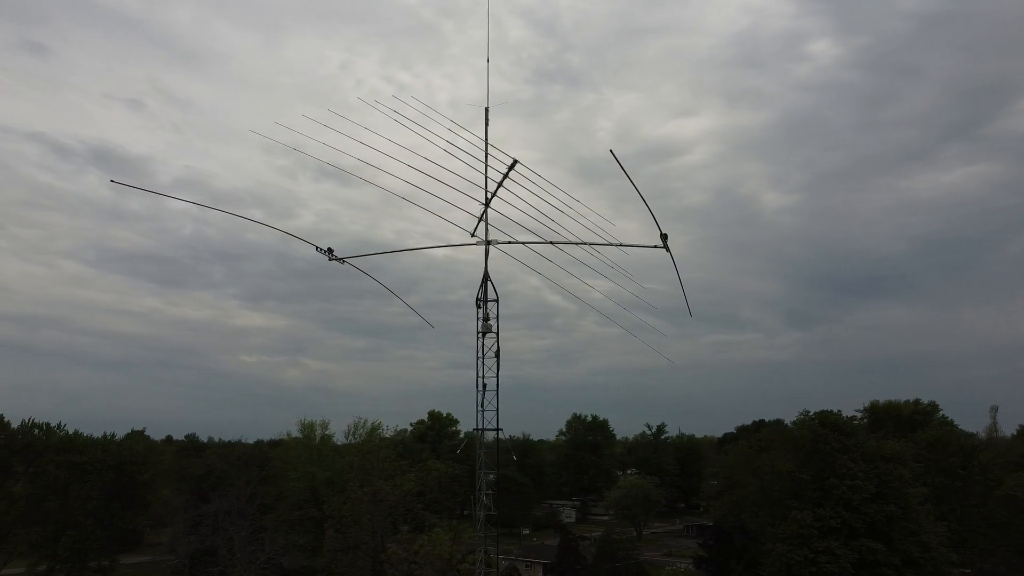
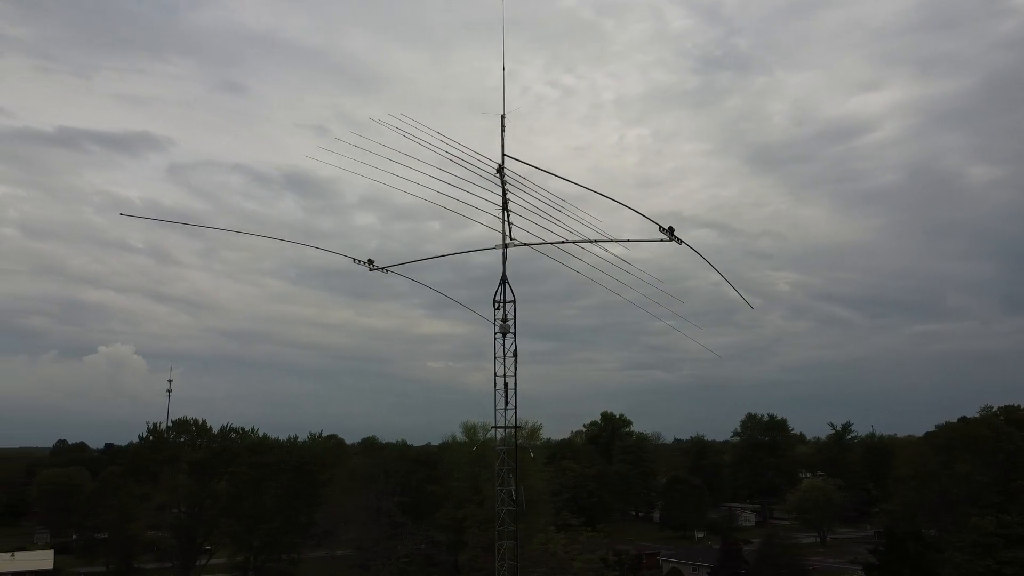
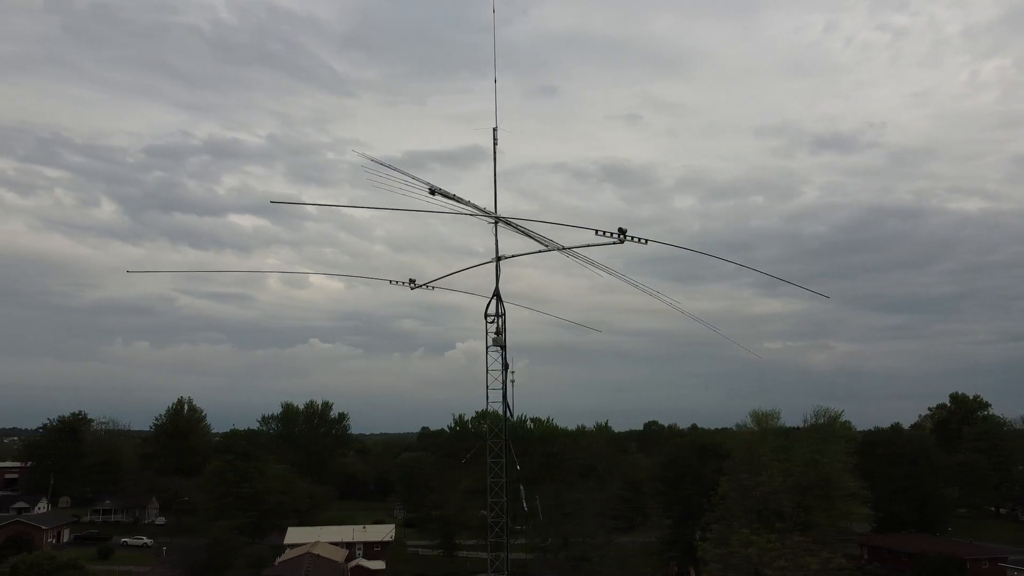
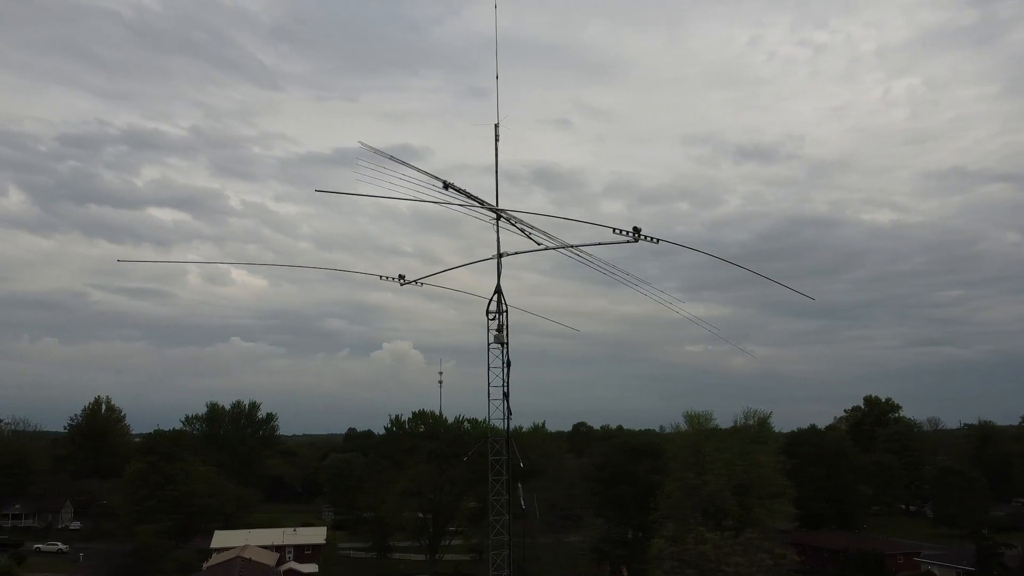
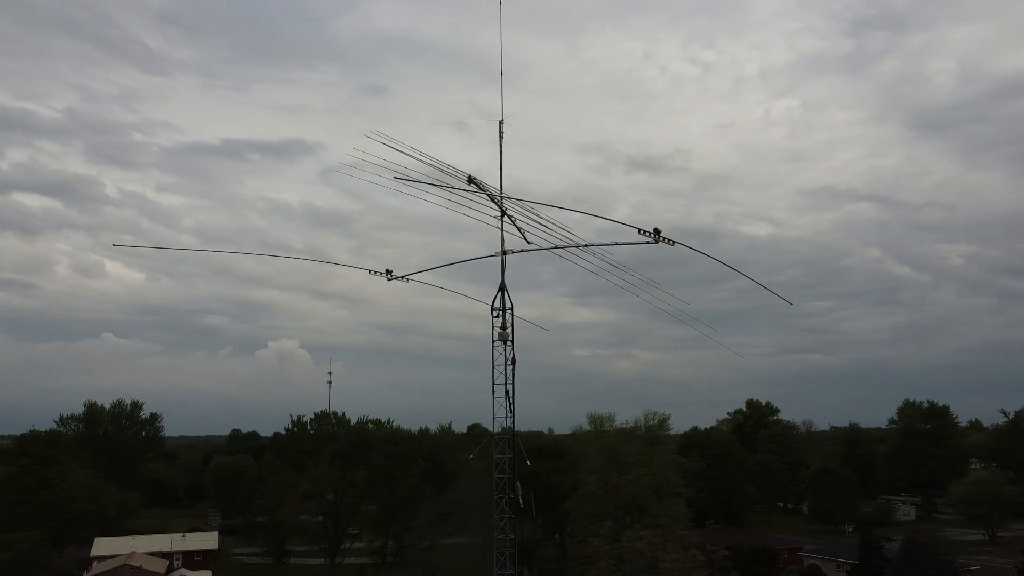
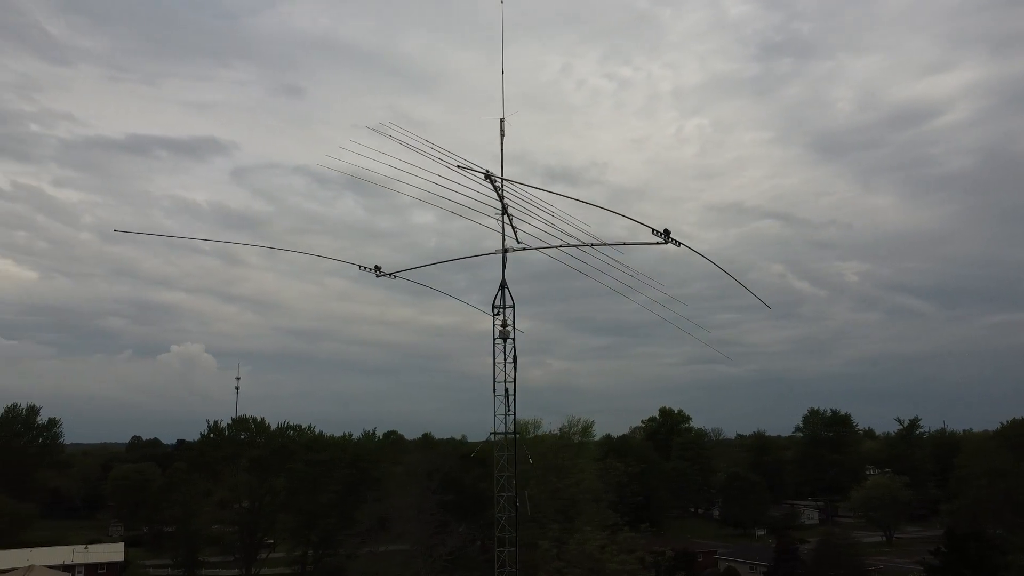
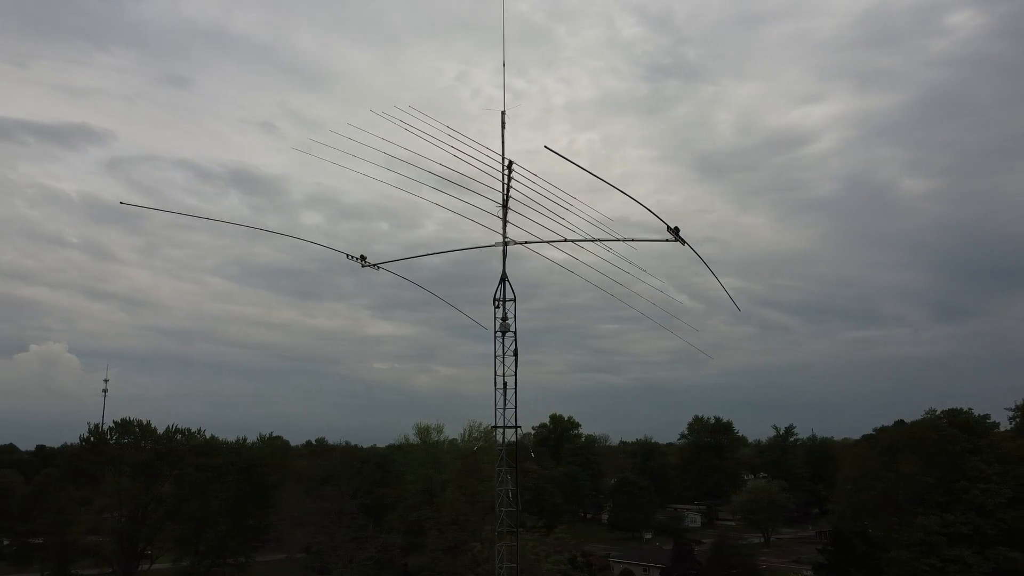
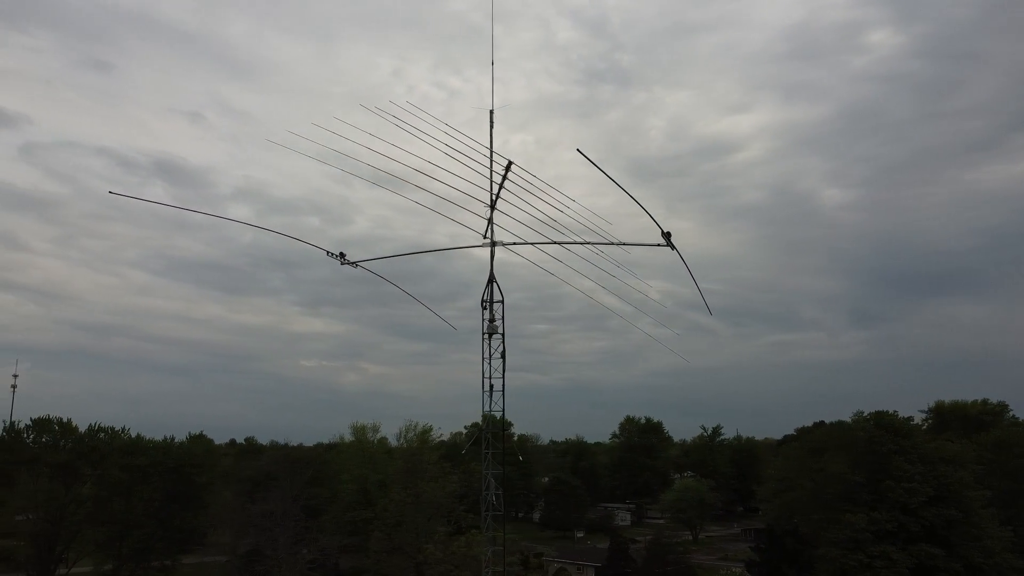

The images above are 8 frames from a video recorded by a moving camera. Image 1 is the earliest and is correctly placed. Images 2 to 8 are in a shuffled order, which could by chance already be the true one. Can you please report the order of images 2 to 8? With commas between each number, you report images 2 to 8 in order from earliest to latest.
8, 7, 2, 6, 5, 4, 3
